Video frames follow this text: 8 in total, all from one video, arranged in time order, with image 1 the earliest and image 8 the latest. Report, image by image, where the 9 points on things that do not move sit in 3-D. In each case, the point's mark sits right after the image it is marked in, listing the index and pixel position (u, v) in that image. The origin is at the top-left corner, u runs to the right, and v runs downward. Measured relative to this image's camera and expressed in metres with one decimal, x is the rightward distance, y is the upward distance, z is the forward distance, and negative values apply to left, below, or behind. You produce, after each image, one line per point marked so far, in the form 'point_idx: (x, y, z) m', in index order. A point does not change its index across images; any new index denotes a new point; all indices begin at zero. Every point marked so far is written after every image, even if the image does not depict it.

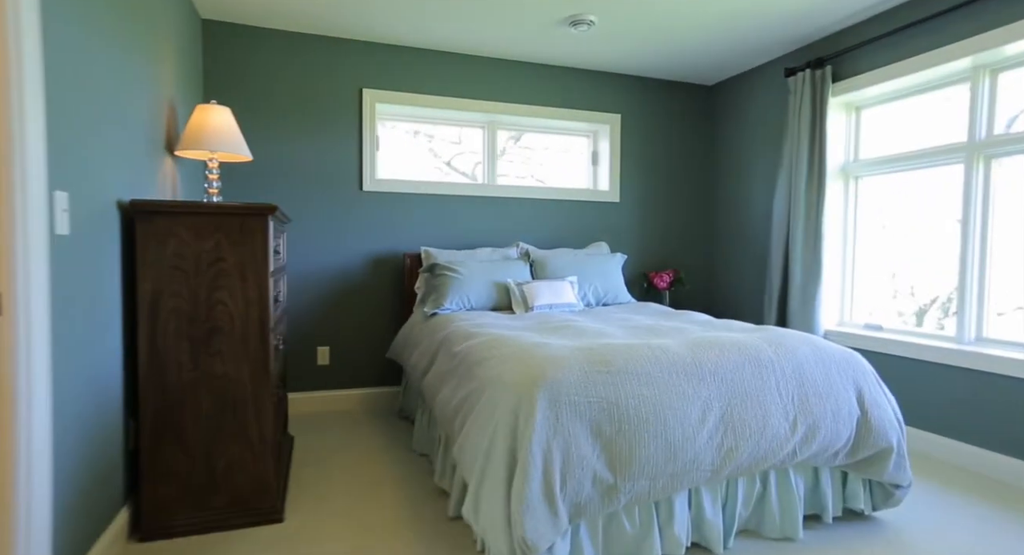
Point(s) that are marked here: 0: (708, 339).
0: (+0.7, -0.2, +2.0) m
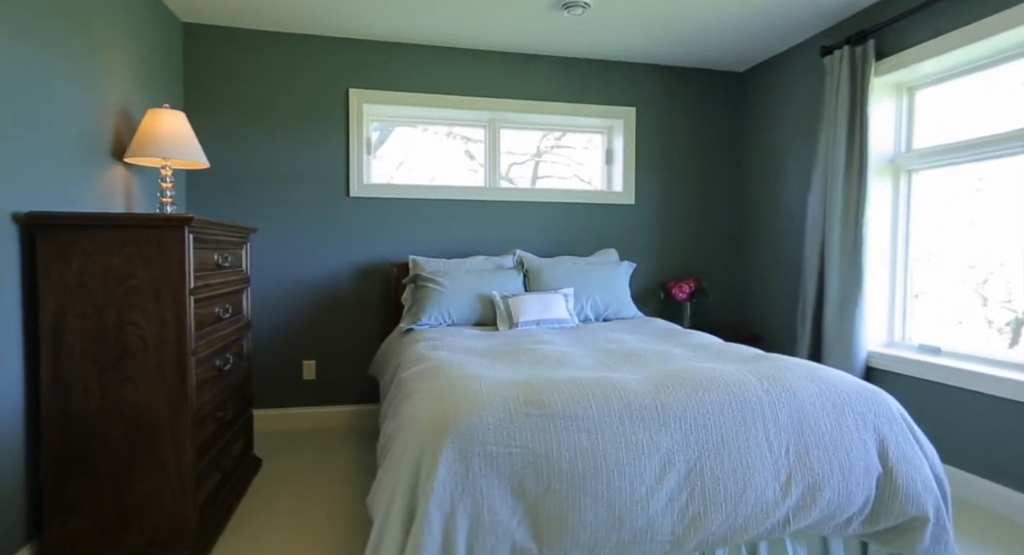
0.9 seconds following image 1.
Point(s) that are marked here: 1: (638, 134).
0: (+0.5, -0.3, +1.7) m
1: (+0.9, +1.0, +3.8) m
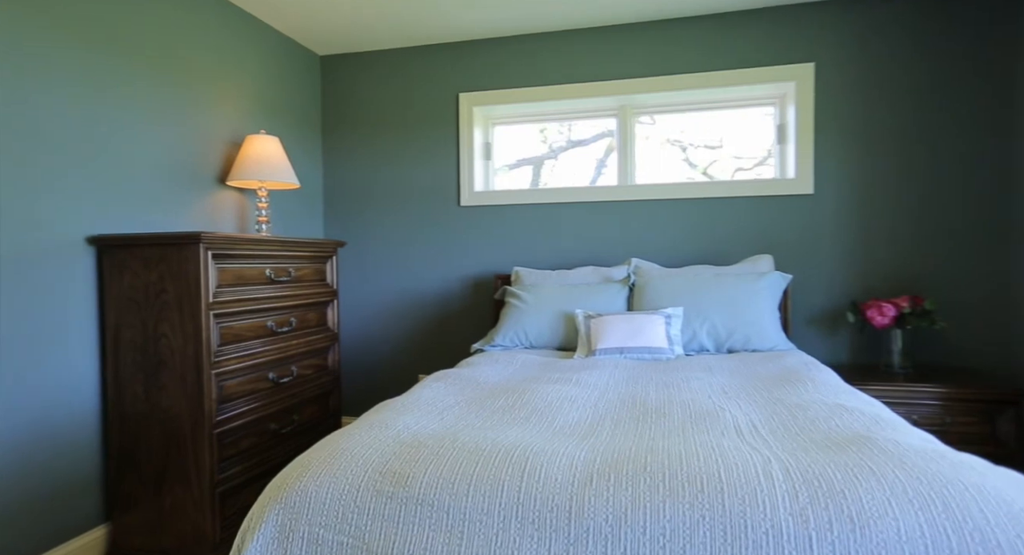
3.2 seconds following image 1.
0: (+0.3, -0.3, +1.0) m
1: (+1.6, +0.9, +2.8) m
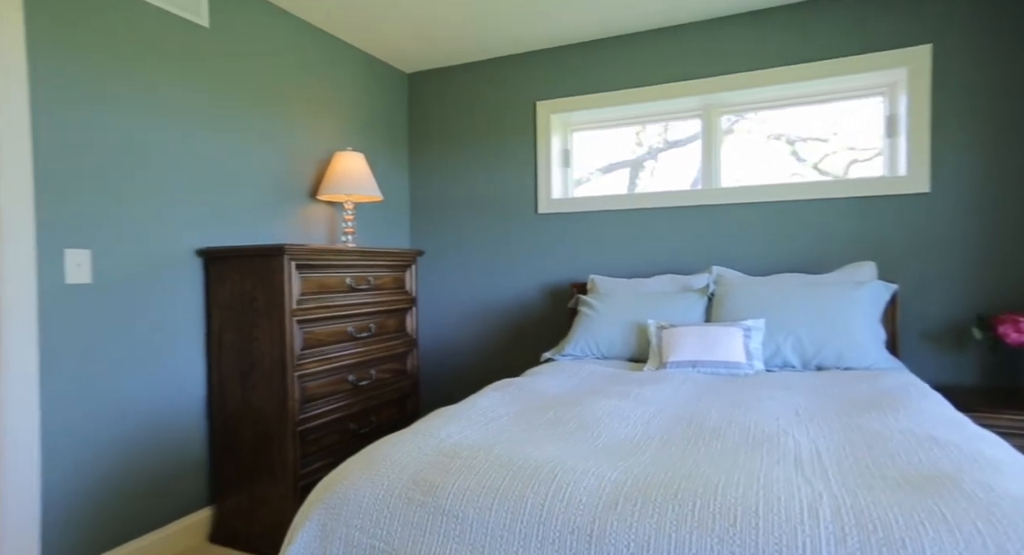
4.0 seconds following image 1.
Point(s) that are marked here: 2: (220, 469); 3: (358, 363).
0: (+0.4, -0.4, +0.9) m
1: (+1.9, +0.9, +2.4) m
2: (-1.2, -0.8, +2.2) m
3: (-0.7, -0.4, +2.4) m
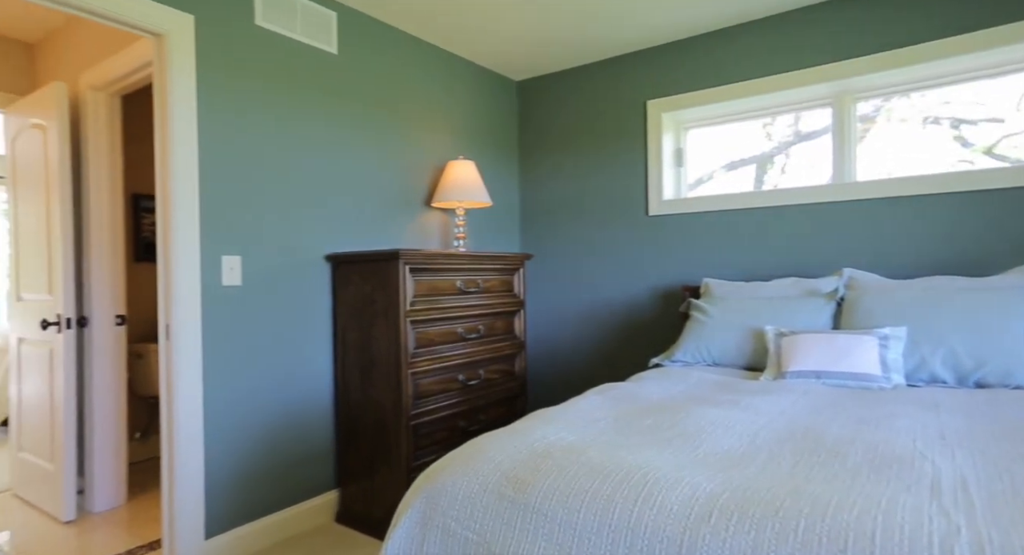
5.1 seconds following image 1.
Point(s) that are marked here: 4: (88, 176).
0: (+0.5, -0.4, +0.8) m
1: (+2.4, +0.9, +2.0) m
2: (-0.8, -0.8, +2.4) m
3: (-0.2, -0.4, +2.5) m
4: (-2.0, +0.5, +2.5) m
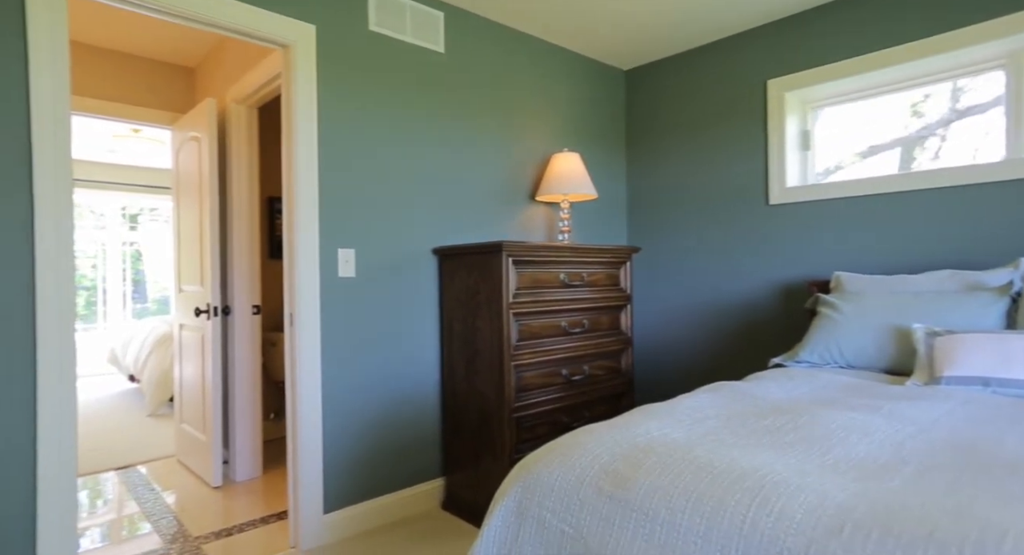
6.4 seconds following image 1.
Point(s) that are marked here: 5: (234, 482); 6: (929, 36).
0: (+0.6, -0.3, +0.7) m
1: (+2.7, +0.9, +1.4) m
2: (-0.3, -0.8, +2.5) m
3: (+0.3, -0.4, +2.5) m
4: (-1.5, +0.5, +2.8) m
5: (-1.5, -1.1, +2.8) m
6: (+1.9, +1.1, +2.4) m
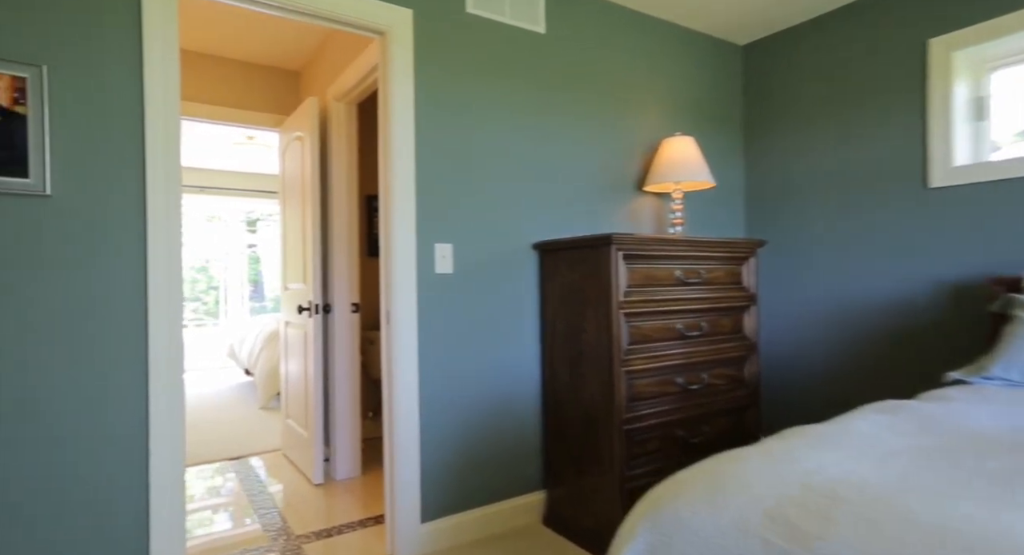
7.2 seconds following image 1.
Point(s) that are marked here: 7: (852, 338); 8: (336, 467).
0: (+0.8, -0.3, +0.4) m
1: (+2.9, +0.9, +0.8) m
2: (+0.2, -0.8, +2.3) m
3: (+0.7, -0.4, +2.2) m
4: (-0.9, +0.5, +2.8) m
5: (-0.9, -1.1, +2.8) m
6: (+2.3, +1.1, +1.9) m
7: (+1.7, -0.3, +2.7) m
8: (-0.9, -1.0, +2.8) m
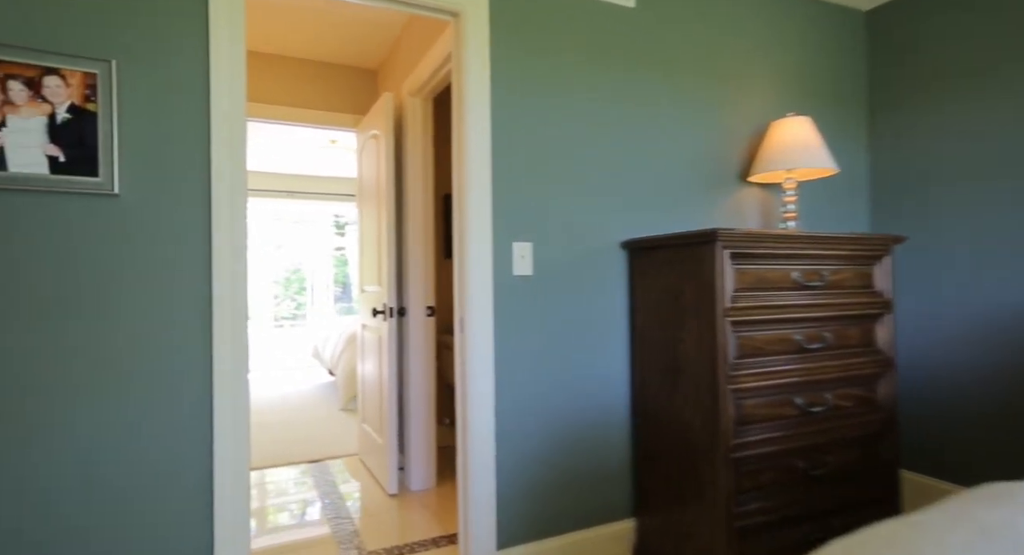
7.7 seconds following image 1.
0: (+0.8, -0.3, 0.0) m
1: (+3.0, +0.9, +0.1) m
2: (+0.5, -0.8, +2.0) m
3: (+1.0, -0.4, +1.9) m
4: (-0.5, +0.5, +2.7) m
5: (-0.5, -1.1, +2.7) m
6: (+2.5, +1.1, +1.3) m
7: (+2.1, -0.3, +2.2) m
8: (-0.5, -1.0, +2.7) m
